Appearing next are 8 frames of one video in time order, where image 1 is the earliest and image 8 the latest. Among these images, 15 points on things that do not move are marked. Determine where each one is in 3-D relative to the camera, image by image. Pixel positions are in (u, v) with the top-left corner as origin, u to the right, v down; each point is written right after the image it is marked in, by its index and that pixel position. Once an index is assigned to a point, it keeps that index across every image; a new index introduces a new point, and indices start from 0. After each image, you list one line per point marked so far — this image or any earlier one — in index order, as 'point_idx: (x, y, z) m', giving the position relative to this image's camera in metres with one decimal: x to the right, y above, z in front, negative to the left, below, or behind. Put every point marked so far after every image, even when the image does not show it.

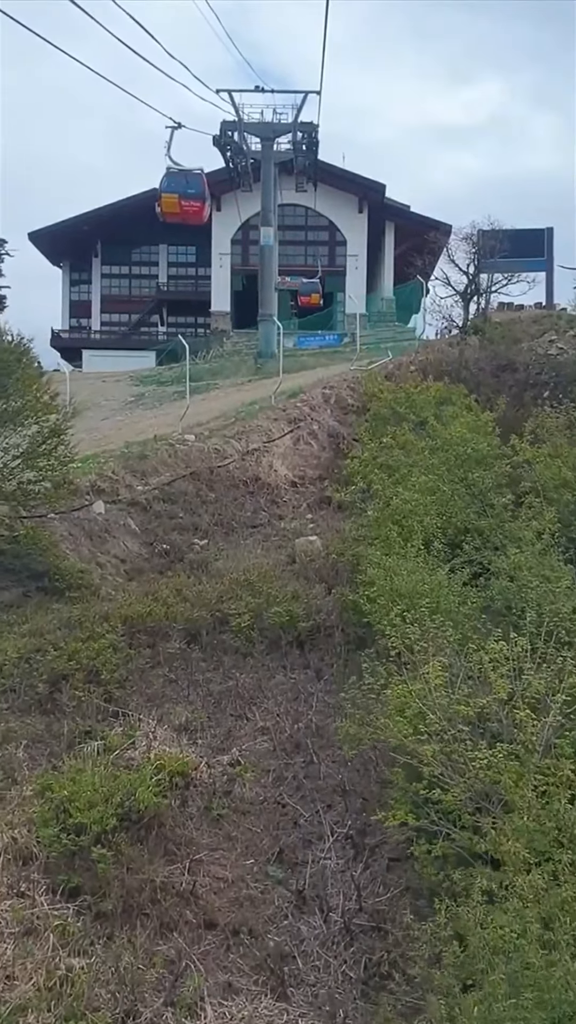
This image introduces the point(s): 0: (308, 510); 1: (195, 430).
0: (+0.2, 0.0, +14.0) m
1: (-1.3, +1.1, +15.7) m
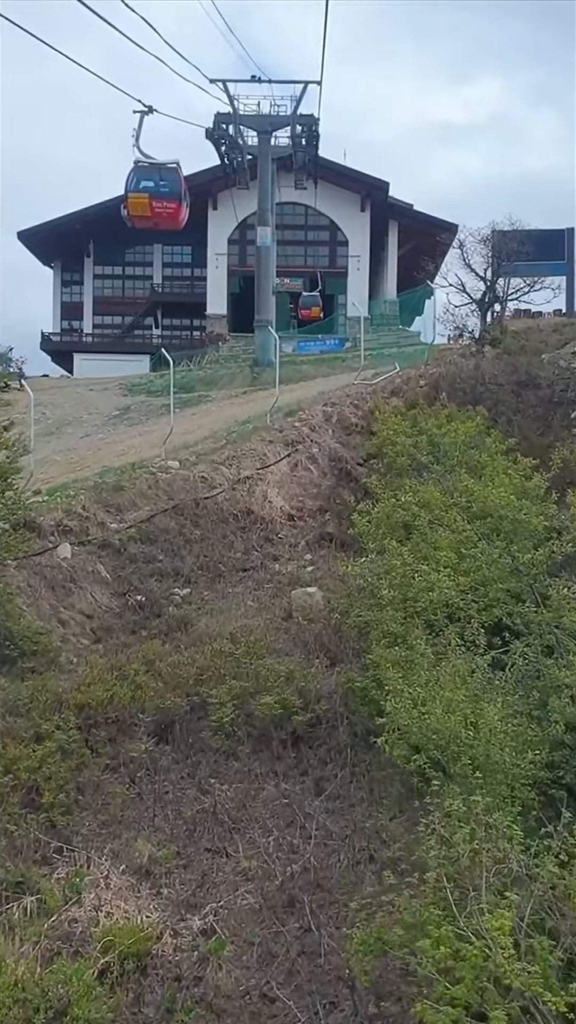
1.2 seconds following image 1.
0: (+0.2, -0.4, +12.3) m
1: (-1.3, +0.7, +13.9) m
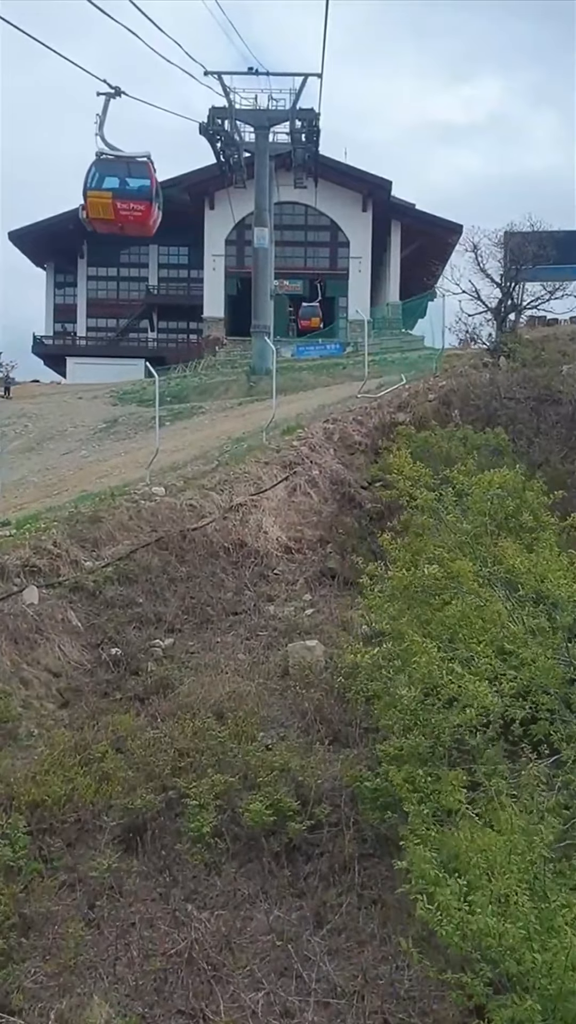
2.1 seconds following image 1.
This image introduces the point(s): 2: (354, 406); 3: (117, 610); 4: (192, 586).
0: (+0.2, -0.7, +11.0) m
1: (-1.4, +0.4, +12.7) m
2: (+0.9, +1.5, +15.7) m
3: (-1.5, -0.9, +9.8) m
4: (-0.9, -0.7, +10.5) m
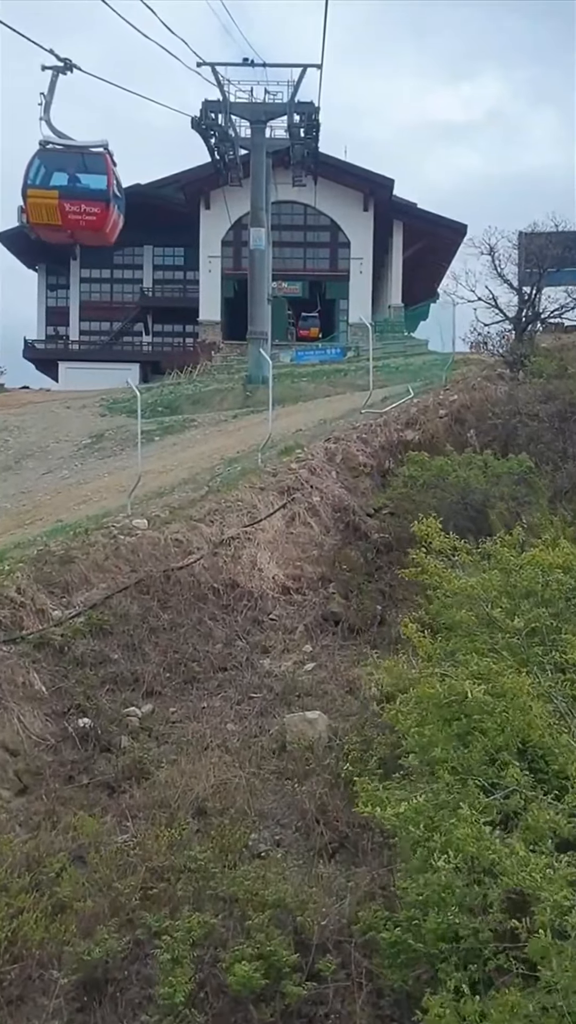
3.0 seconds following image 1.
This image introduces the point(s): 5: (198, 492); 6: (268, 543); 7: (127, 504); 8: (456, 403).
0: (+0.2, -1.0, +9.7) m
1: (-1.4, +0.1, +11.4) m
2: (+0.9, +1.2, +14.4) m
3: (-1.5, -1.2, +8.5) m
4: (-0.9, -1.0, +9.2) m
5: (-0.9, +0.2, +11.9) m
6: (-0.2, -0.3, +10.9) m
7: (-1.7, +0.1, +11.7) m
8: (+2.1, +1.3, +14.0) m
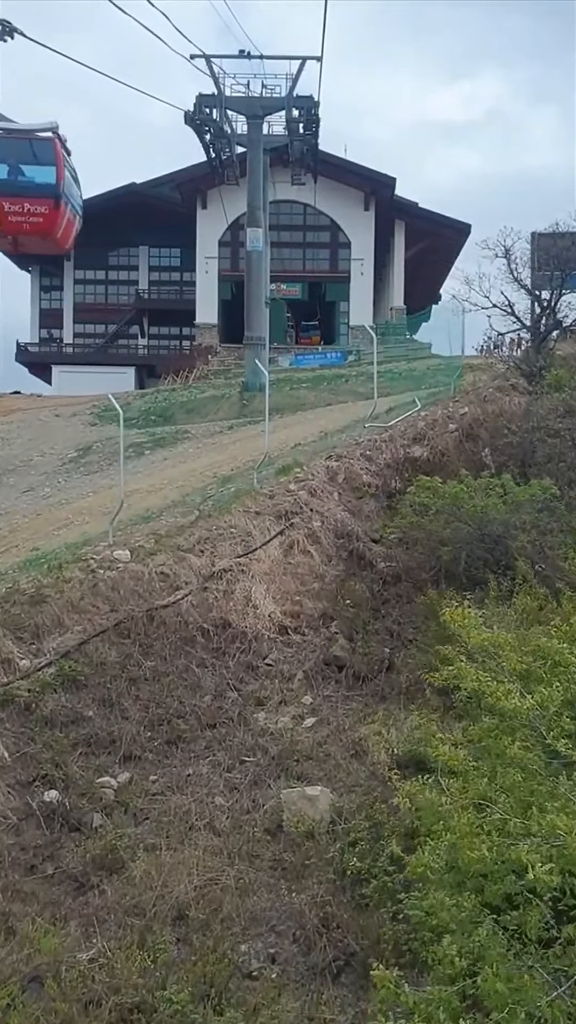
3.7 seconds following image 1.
0: (+0.1, -1.3, +8.7) m
1: (-1.4, -0.2, +10.3) m
2: (+0.9, +0.9, +13.4) m
3: (-1.5, -1.4, +7.5) m
4: (-0.9, -1.3, +8.2) m
5: (-1.0, 0.0, +10.9) m
6: (-0.2, -0.5, +9.9) m
7: (-1.7, -0.2, +10.6) m
8: (+2.1, +1.1, +13.0) m
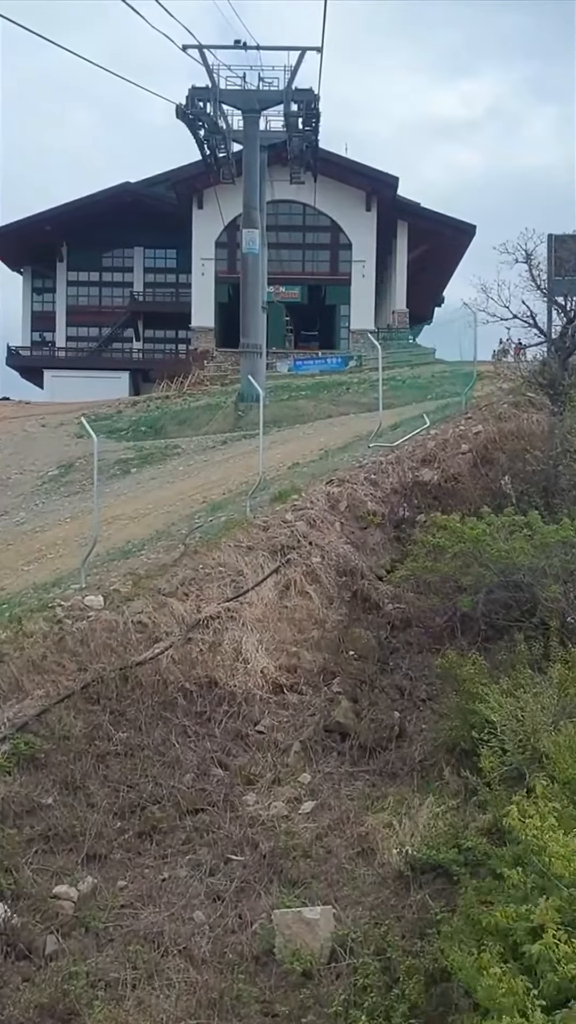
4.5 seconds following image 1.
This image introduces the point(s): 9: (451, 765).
0: (+0.1, -1.6, +7.6) m
1: (-1.4, -0.5, +9.2) m
2: (+0.8, +0.6, +12.2) m
3: (-1.6, -1.7, +6.3) m
4: (-1.0, -1.6, +7.0) m
5: (-1.0, -0.3, +9.7) m
6: (-0.2, -0.9, +8.7) m
7: (-1.7, -0.5, +9.5) m
8: (+2.0, +0.8, +11.8) m
9: (+1.0, -1.6, +7.1) m
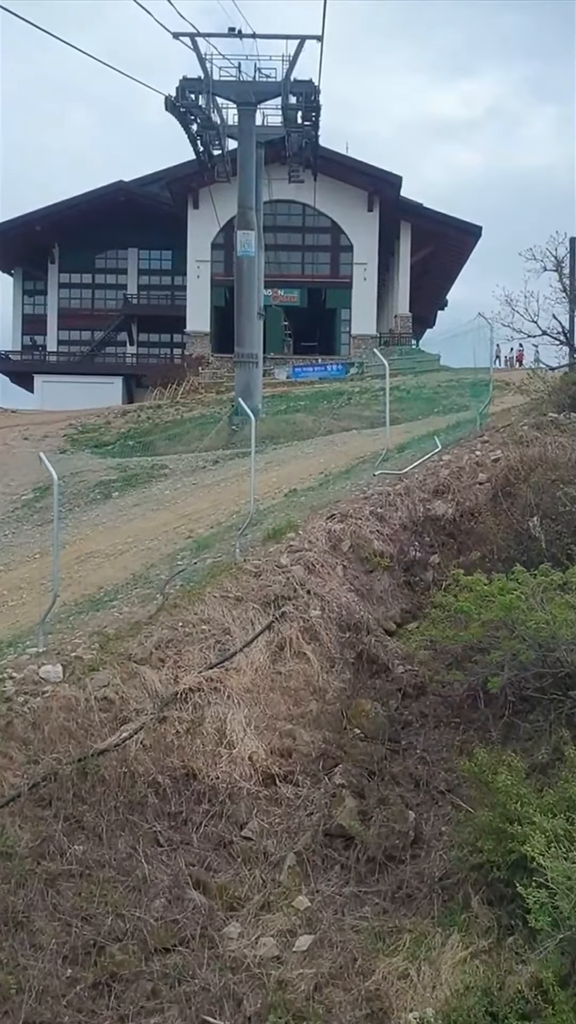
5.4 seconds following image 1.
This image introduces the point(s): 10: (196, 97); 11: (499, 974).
0: (+0.1, -1.9, +6.3) m
1: (-1.5, -0.8, +7.9) m
2: (+0.8, +0.3, +10.9) m
3: (-1.6, -2.1, +5.0) m
4: (-1.0, -1.9, +5.7) m
5: (-1.0, -0.7, +8.4) m
6: (-0.3, -1.2, +7.4) m
7: (-1.7, -0.8, +8.2) m
8: (+2.0, +0.4, +10.5) m
9: (+1.0, -1.9, +5.8) m
10: (-1.6, +7.2, +19.6) m
11: (+1.0, -2.1, +5.2) m
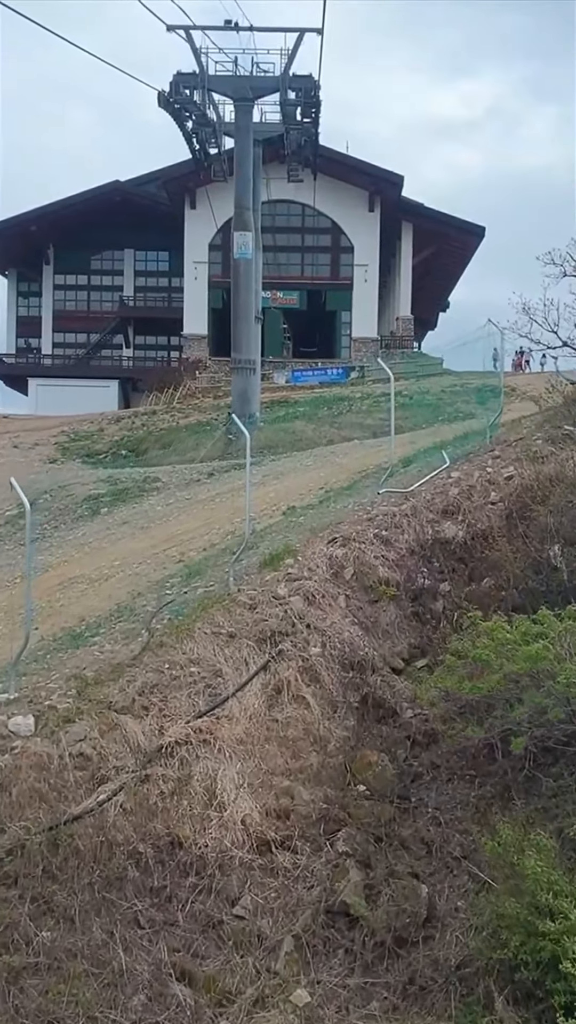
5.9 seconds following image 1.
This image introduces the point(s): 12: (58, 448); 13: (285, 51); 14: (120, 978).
0: (0.0, -2.1, +5.5) m
1: (-1.5, -1.0, +7.2) m
2: (+0.8, +0.1, +10.2) m
3: (-1.6, -2.3, +4.3) m
4: (-1.0, -2.1, +5.0) m
5: (-1.1, -0.9, +7.7) m
6: (-0.3, -1.4, +6.7) m
7: (-1.8, -1.0, +7.5) m
8: (+2.0, +0.2, +9.8) m
9: (+1.0, -2.1, +5.1) m
10: (-1.6, +7.0, +18.9) m
11: (+1.0, -2.3, +4.5) m
12: (-4.0, +1.1, +19.4) m
13: (0.0, +7.3, +18.1) m
14: (-0.8, -2.1, +5.2) m
